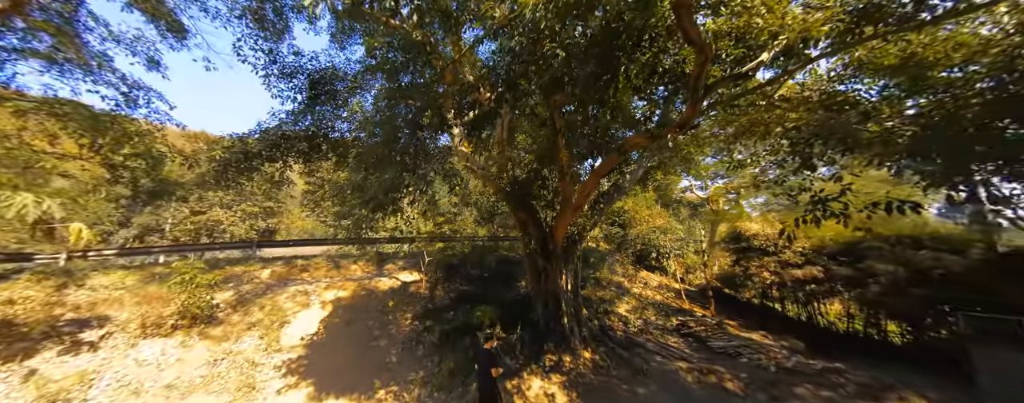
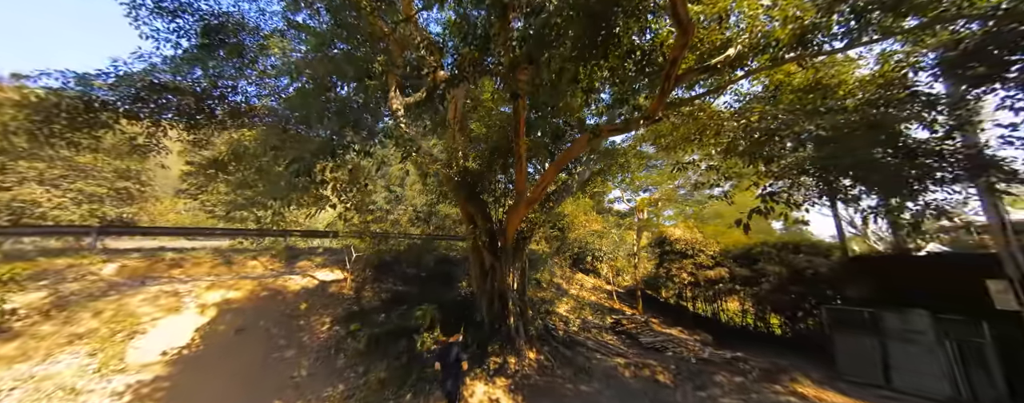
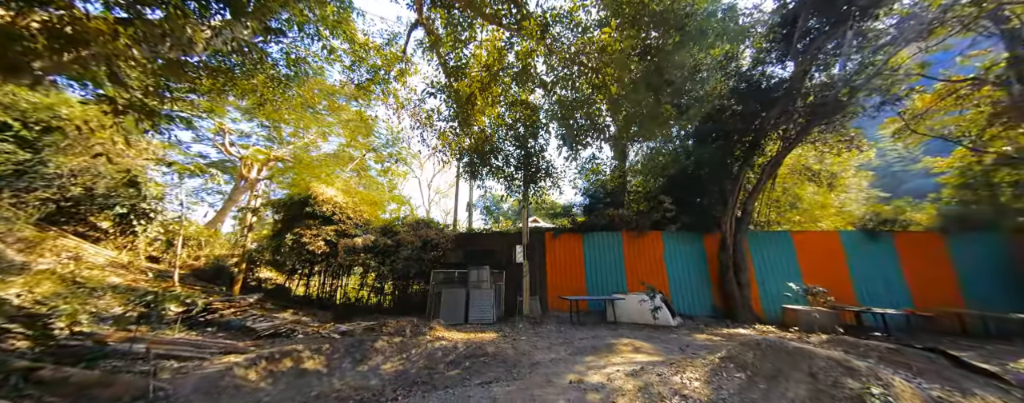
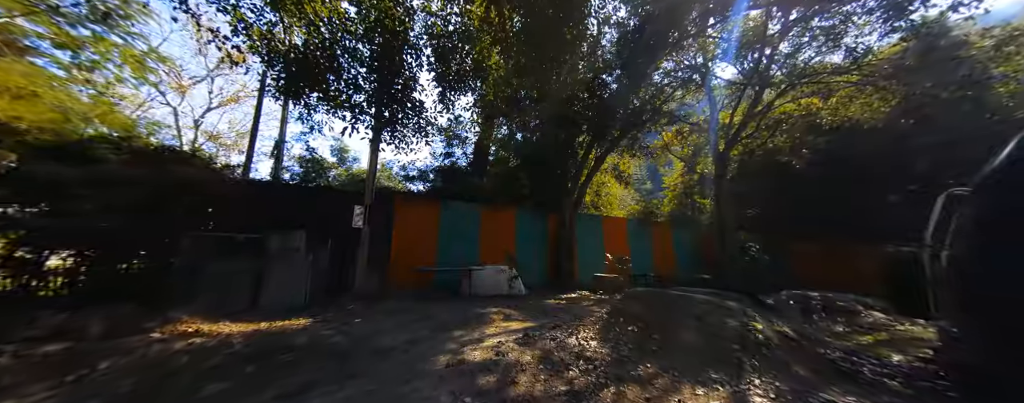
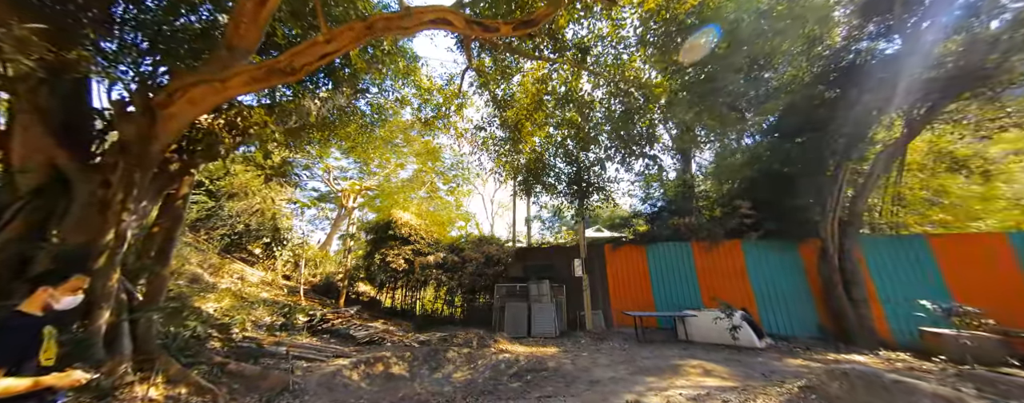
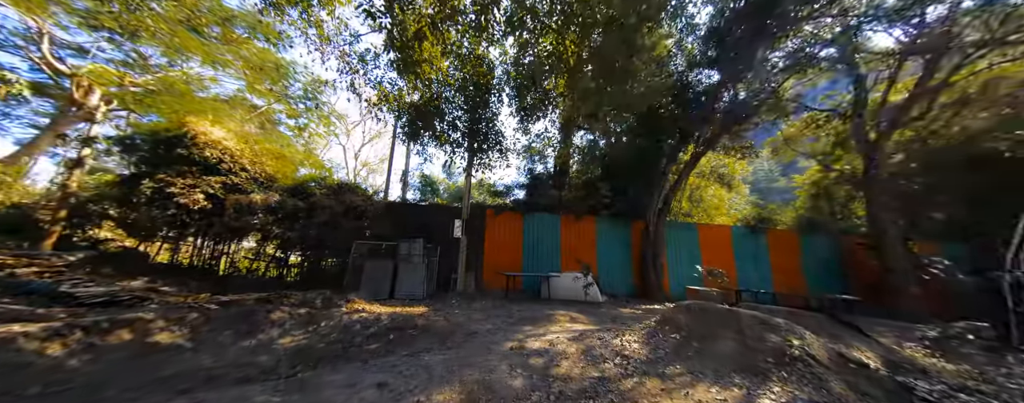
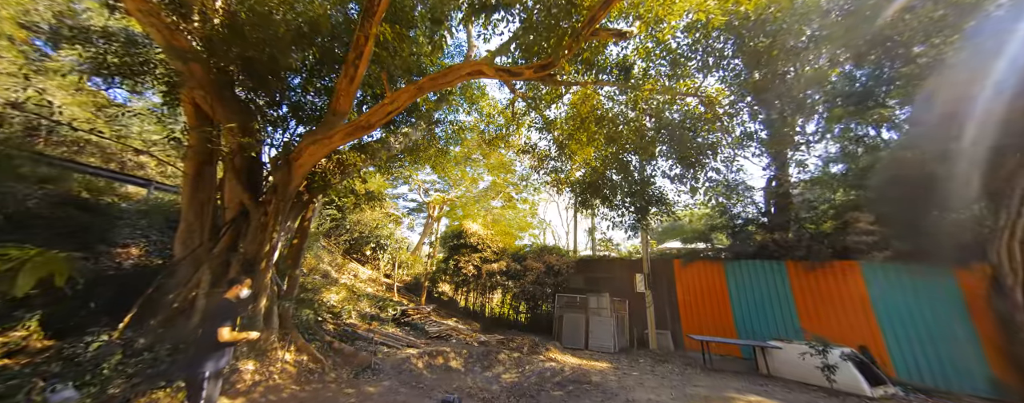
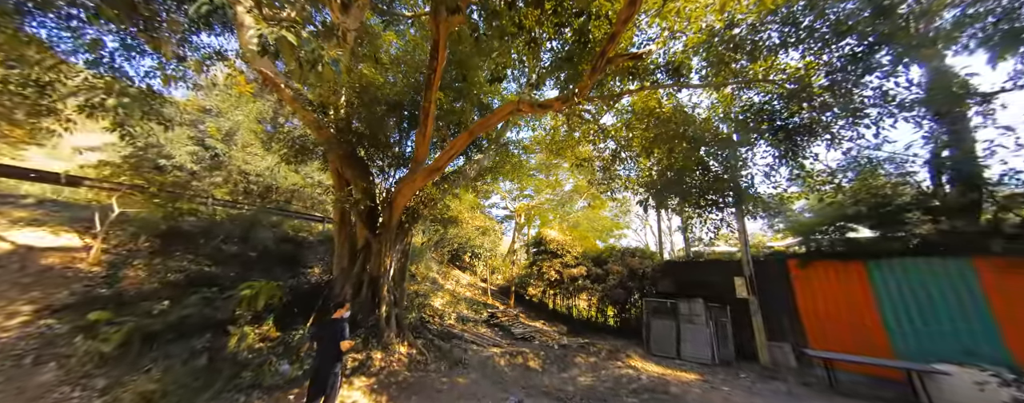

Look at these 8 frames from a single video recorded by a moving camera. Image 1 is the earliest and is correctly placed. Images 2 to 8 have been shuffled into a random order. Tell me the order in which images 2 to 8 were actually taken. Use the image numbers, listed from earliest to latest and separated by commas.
2, 8, 7, 5, 3, 6, 4
